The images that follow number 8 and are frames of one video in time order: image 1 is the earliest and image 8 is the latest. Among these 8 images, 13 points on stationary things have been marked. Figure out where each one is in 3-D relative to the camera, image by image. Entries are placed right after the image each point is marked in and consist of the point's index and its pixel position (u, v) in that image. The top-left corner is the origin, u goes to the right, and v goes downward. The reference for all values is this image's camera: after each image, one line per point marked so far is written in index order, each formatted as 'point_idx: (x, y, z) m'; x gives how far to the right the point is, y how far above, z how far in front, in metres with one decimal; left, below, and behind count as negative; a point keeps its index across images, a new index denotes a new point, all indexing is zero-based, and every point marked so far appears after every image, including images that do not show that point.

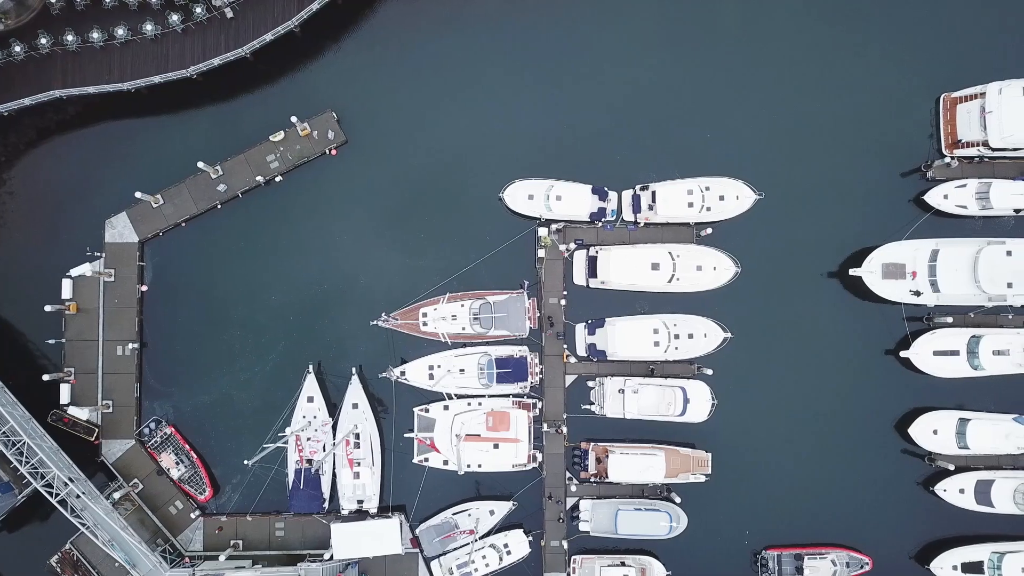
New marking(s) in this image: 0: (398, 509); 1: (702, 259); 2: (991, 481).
0: (-3.2, -6.2, +19.2) m
1: (+5.3, +0.8, +19.0) m
2: (+13.3, -5.3, +18.8) m
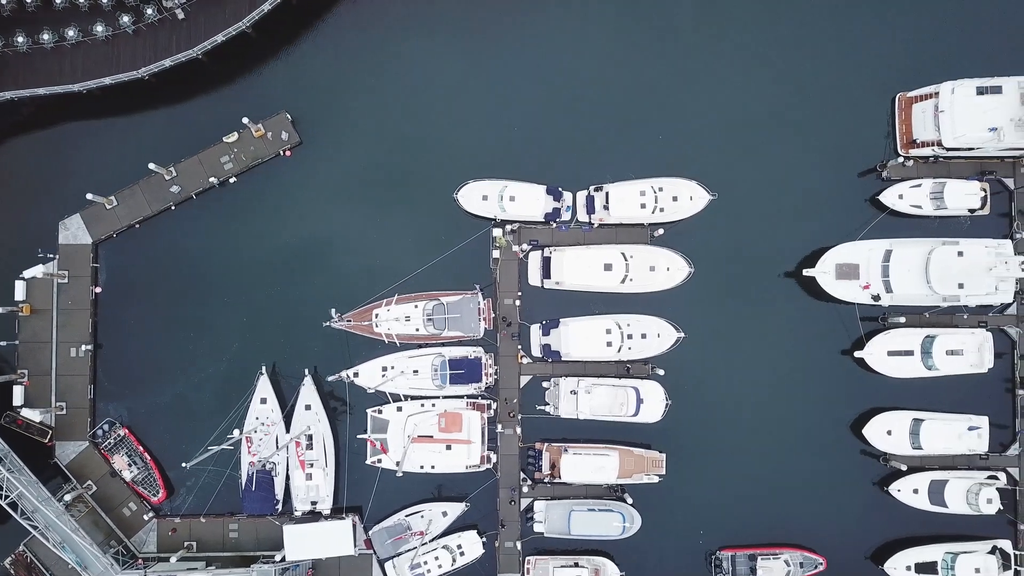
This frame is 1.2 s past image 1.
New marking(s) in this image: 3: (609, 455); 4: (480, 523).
0: (-4.5, -6.3, +19.2) m
1: (+4.0, +0.8, +19.0) m
2: (+12.0, -5.3, +18.8) m
3: (+2.7, -4.5, +18.4) m
4: (-0.9, -6.7, +19.3) m
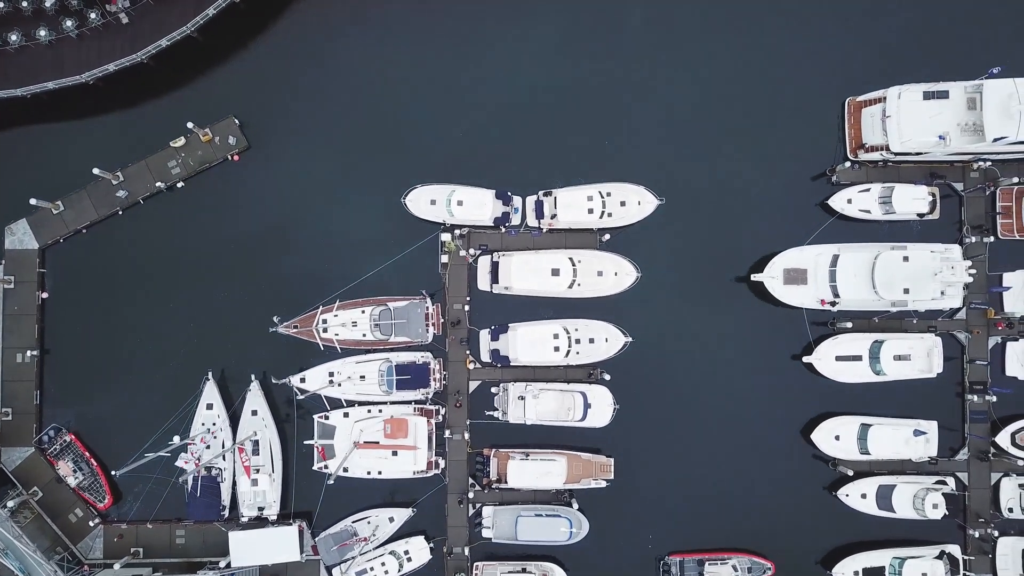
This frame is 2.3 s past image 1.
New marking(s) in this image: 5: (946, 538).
0: (-5.9, -6.4, +19.1) m
1: (+2.6, +0.7, +18.9) m
2: (+10.5, -5.5, +18.8) m
3: (+1.2, -4.7, +18.4) m
4: (-2.3, -6.8, +19.2) m
5: (+12.4, -7.1, +19.4) m
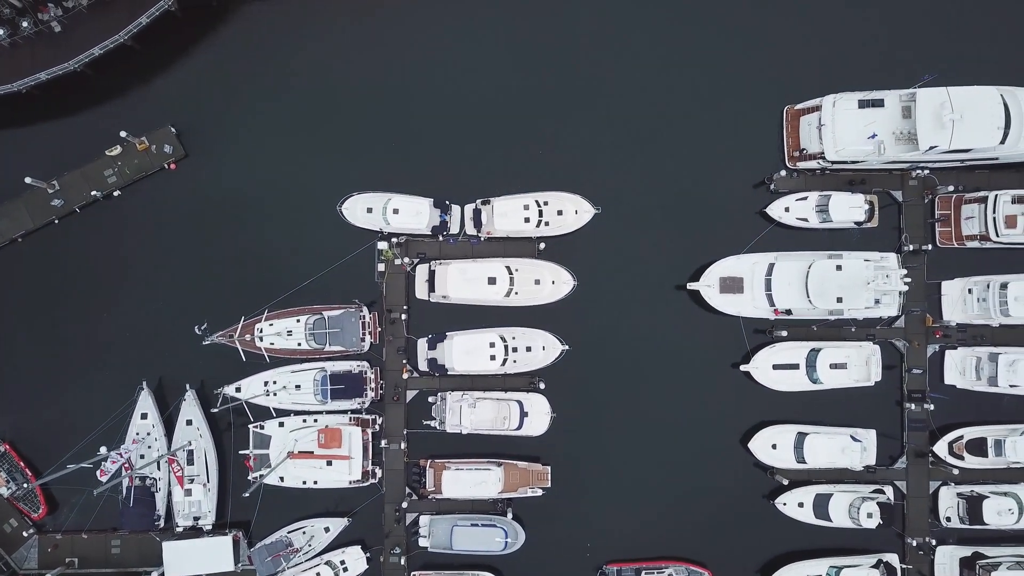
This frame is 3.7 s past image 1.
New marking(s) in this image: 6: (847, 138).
0: (-7.7, -6.7, +19.1) m
1: (+0.8, +0.4, +18.9) m
2: (+8.7, -5.7, +18.7) m
3: (-0.5, -4.9, +18.3) m
4: (-4.1, -7.1, +19.2) m
5: (+10.6, -7.4, +19.3) m
6: (+9.0, +4.0, +18.2) m
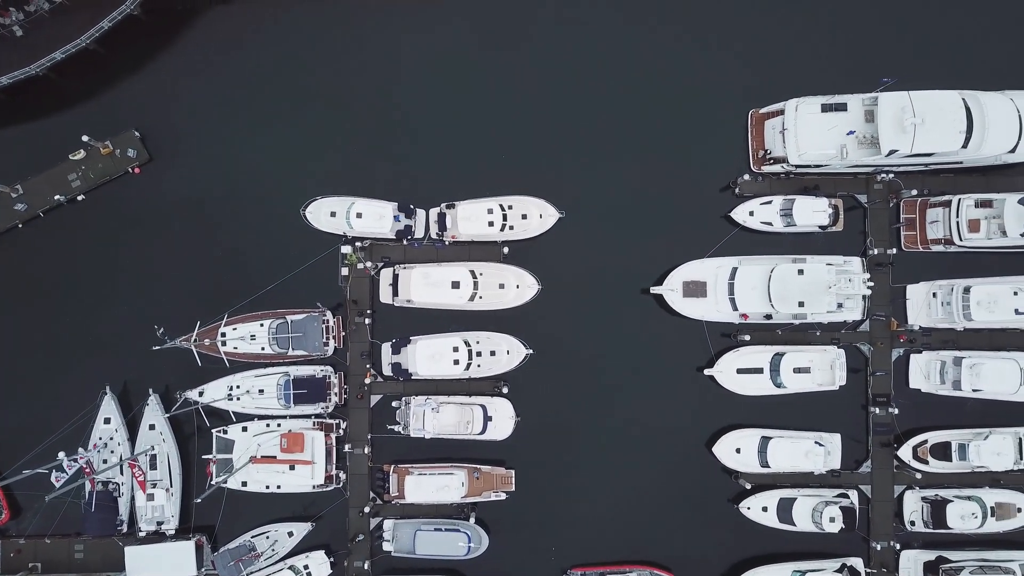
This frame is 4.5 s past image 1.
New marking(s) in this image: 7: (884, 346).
0: (-8.7, -6.8, +19.1) m
1: (-0.2, +0.3, +18.9) m
2: (+7.7, -5.8, +18.7) m
3: (-1.5, -5.0, +18.3) m
4: (-5.1, -7.2, +19.2) m
5: (+9.6, -7.5, +19.3) m
6: (+8.0, +3.9, +18.1) m
7: (+10.6, -1.6, +19.3) m
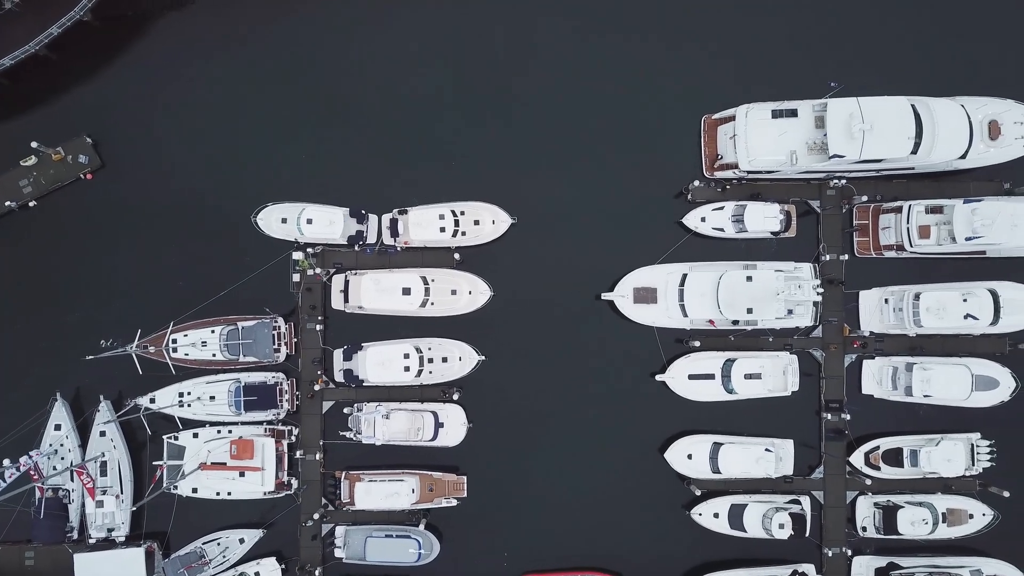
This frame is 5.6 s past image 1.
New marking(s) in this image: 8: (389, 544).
0: (-10.1, -7.0, +19.0) m
1: (-1.6, +0.1, +18.9) m
2: (+6.4, -6.0, +18.7) m
3: (-2.9, -5.2, +18.3) m
4: (-6.5, -7.4, +19.1) m
5: (+8.3, -7.6, +19.3) m
6: (+6.6, +3.7, +18.1) m
7: (+9.2, -1.8, +19.3) m
8: (-3.4, -7.0, +18.5) m
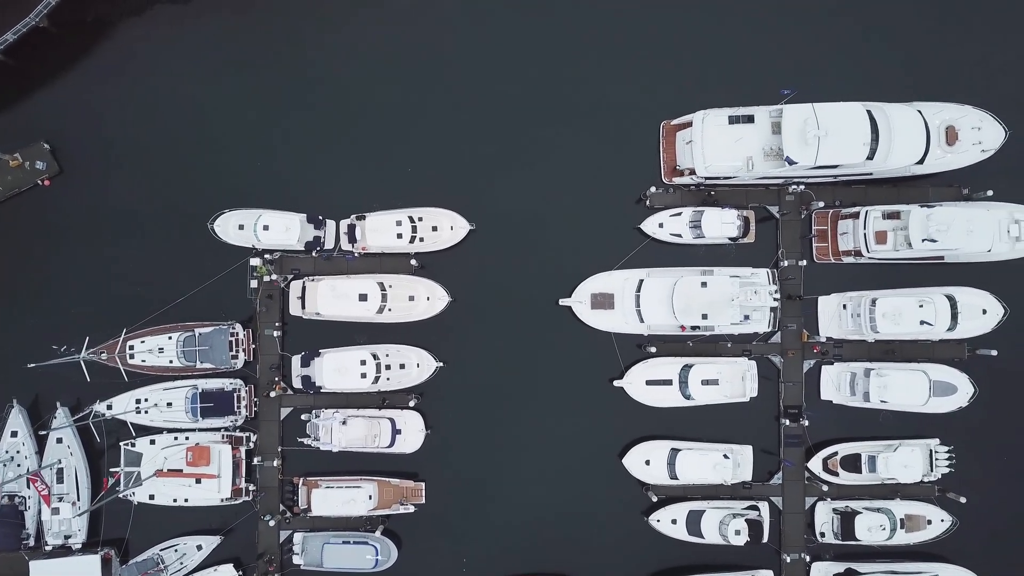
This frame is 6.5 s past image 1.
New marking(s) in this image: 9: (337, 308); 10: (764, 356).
0: (-11.2, -7.1, +19.0) m
1: (-2.7, 0.0, +18.8) m
2: (+5.2, -6.2, +18.7) m
3: (-4.1, -5.4, +18.3) m
4: (-7.6, -7.5, +19.1) m
5: (+7.1, -7.8, +19.3) m
6: (+5.4, +3.6, +18.1) m
7: (+8.1, -1.9, +19.3) m
8: (-4.6, -7.2, +18.5) m
9: (-4.8, -0.5, +18.3) m
10: (+7.2, -1.9, +19.4) m
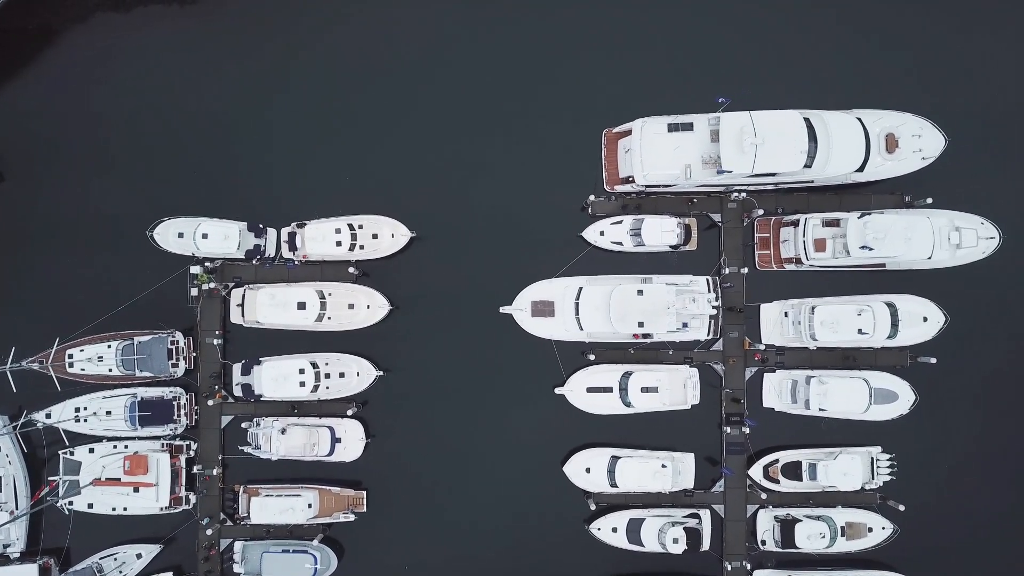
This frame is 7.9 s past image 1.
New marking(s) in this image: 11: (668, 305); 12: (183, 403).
0: (-12.9, -7.4, +19.0) m
1: (-4.4, -0.3, +18.8) m
2: (+3.6, -6.4, +18.7) m
3: (-5.7, -5.6, +18.2) m
4: (-9.3, -7.8, +19.1) m
5: (+5.4, -8.0, +19.3) m
6: (+3.8, +3.4, +18.1) m
7: (+6.4, -2.2, +19.3) m
8: (-6.2, -7.4, +18.4) m
9: (-6.4, -0.8, +18.3) m
10: (+5.5, -2.1, +19.3) m
11: (+4.1, -0.4, +17.7) m
12: (-9.1, -3.1, +18.8) m
